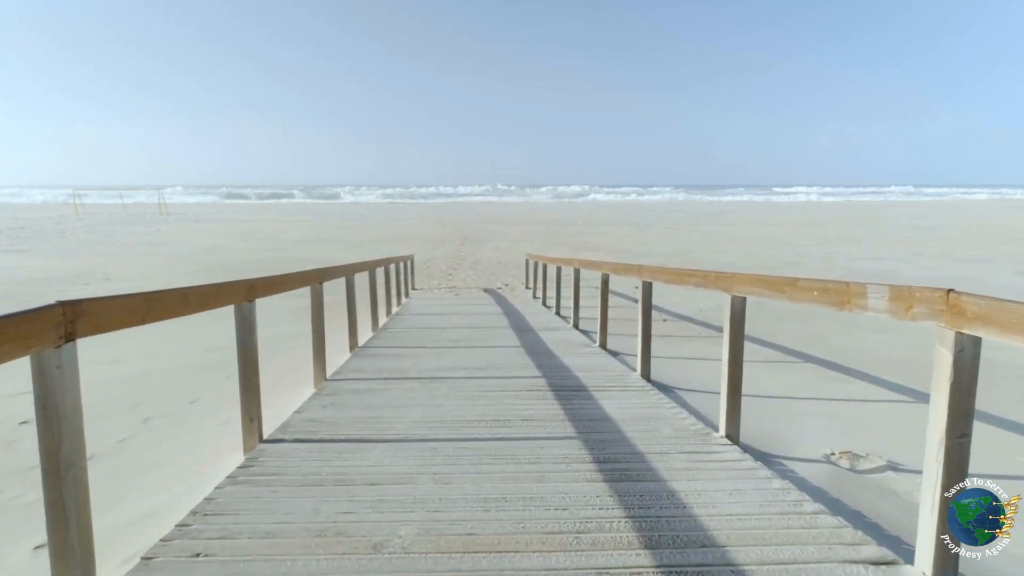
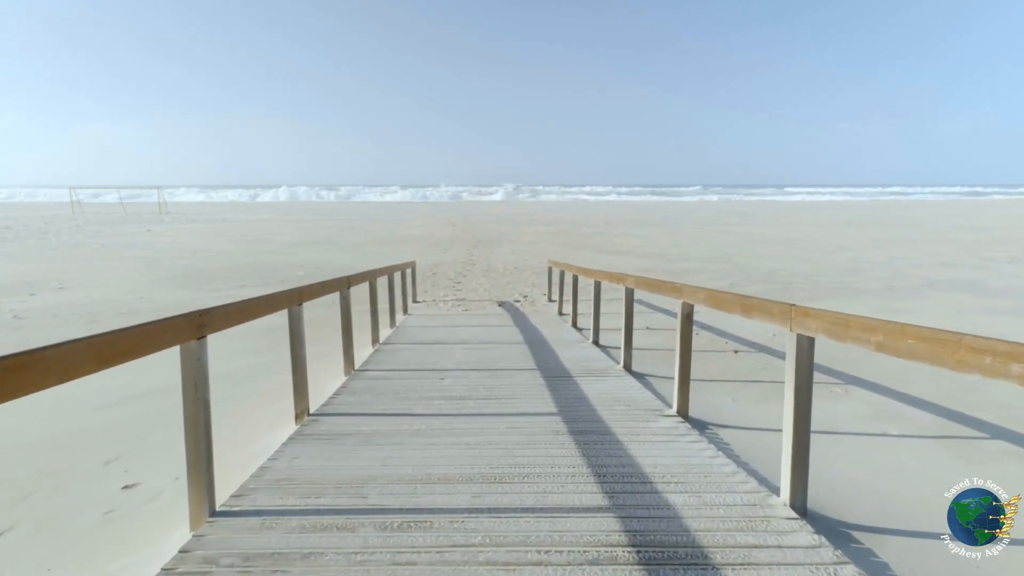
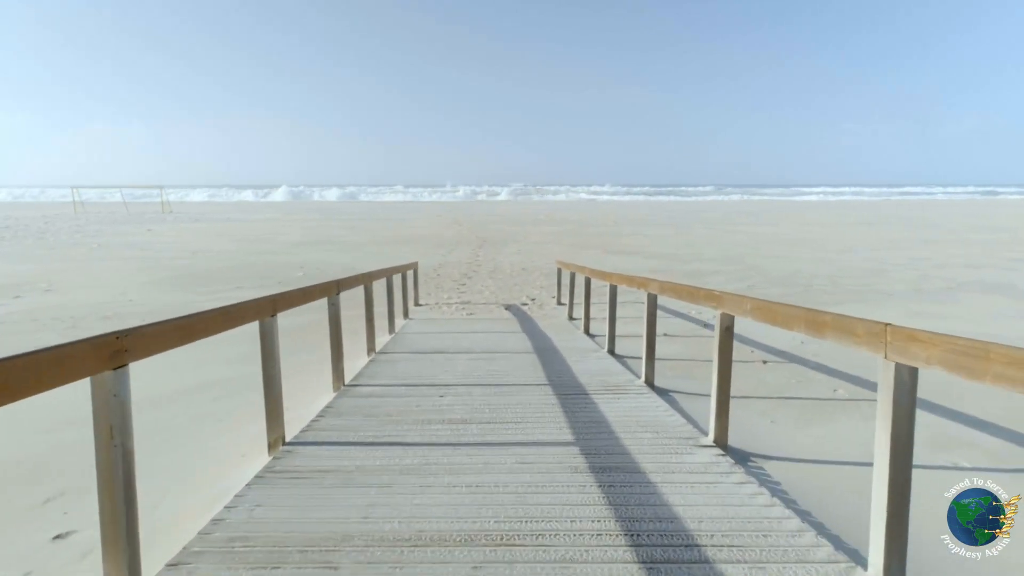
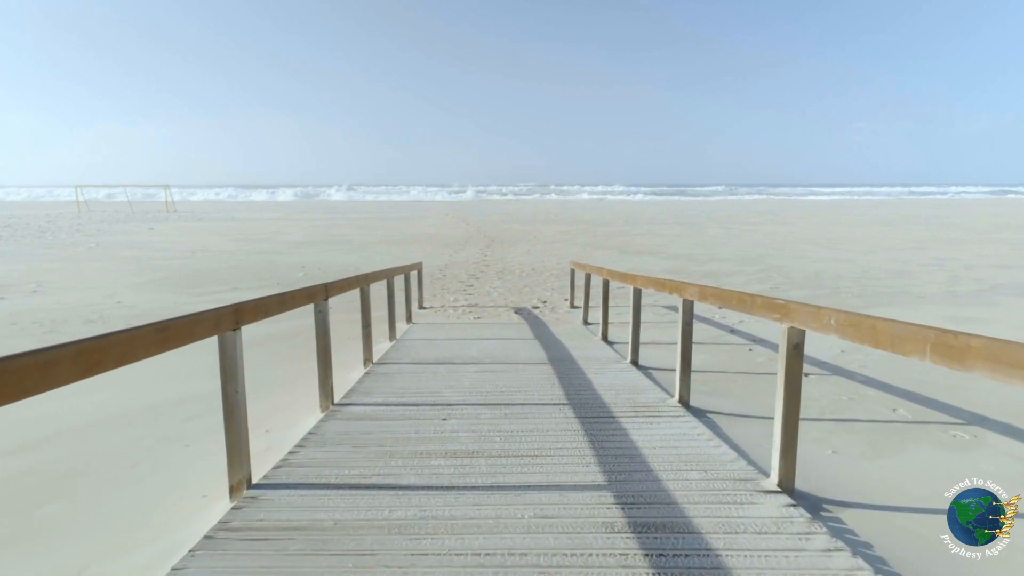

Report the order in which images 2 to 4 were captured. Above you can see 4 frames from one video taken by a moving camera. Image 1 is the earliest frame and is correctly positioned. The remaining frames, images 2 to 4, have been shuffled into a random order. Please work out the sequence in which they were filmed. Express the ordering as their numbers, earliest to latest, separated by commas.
2, 3, 4
